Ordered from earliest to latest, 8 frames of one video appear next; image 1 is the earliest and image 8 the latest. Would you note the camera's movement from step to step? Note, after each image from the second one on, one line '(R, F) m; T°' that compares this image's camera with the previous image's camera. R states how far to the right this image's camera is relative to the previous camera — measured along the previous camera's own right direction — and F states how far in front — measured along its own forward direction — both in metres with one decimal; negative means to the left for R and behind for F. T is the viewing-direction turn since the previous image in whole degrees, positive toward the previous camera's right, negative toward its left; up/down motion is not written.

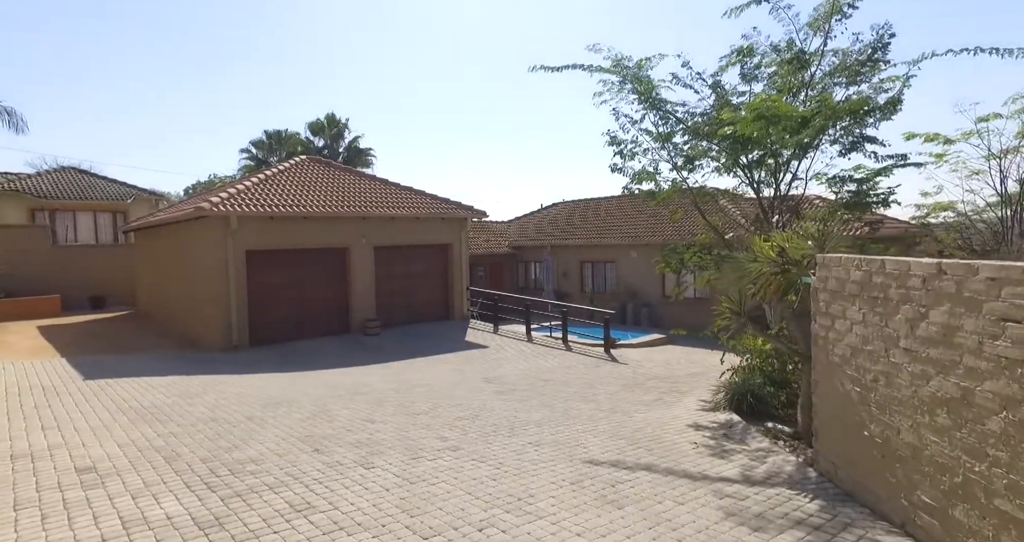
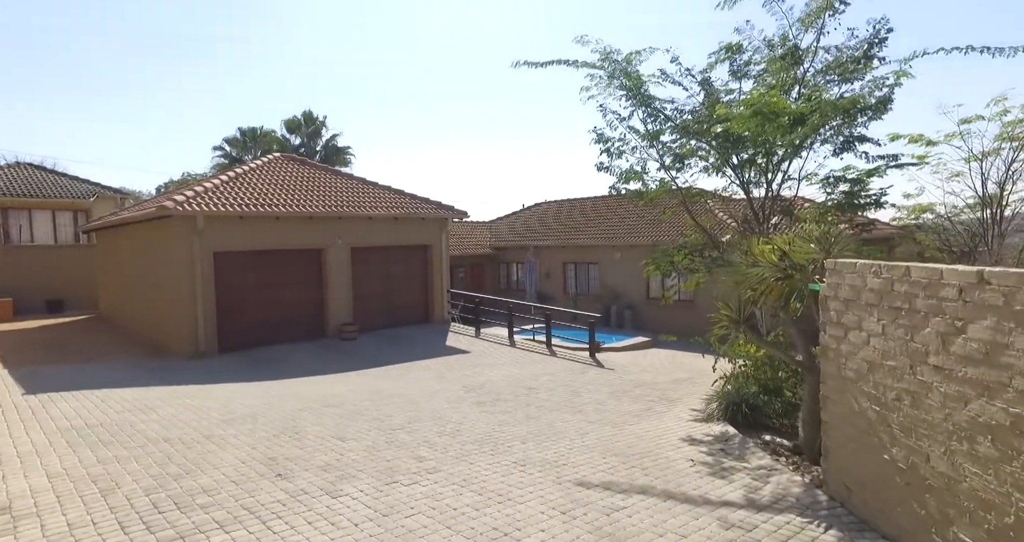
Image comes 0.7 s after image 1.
(0.0, +0.5) m; +2°
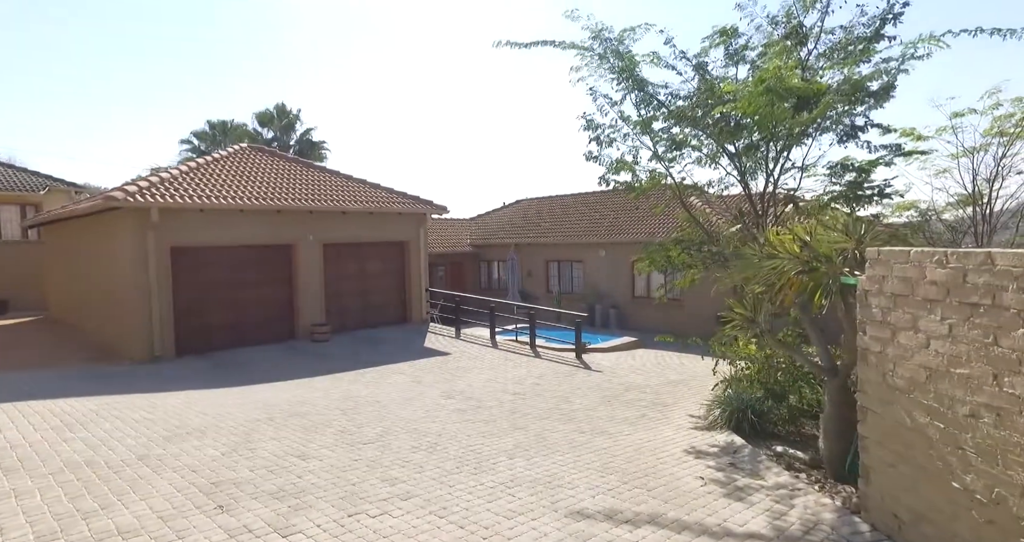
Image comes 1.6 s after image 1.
(0.0, +0.8) m; +2°
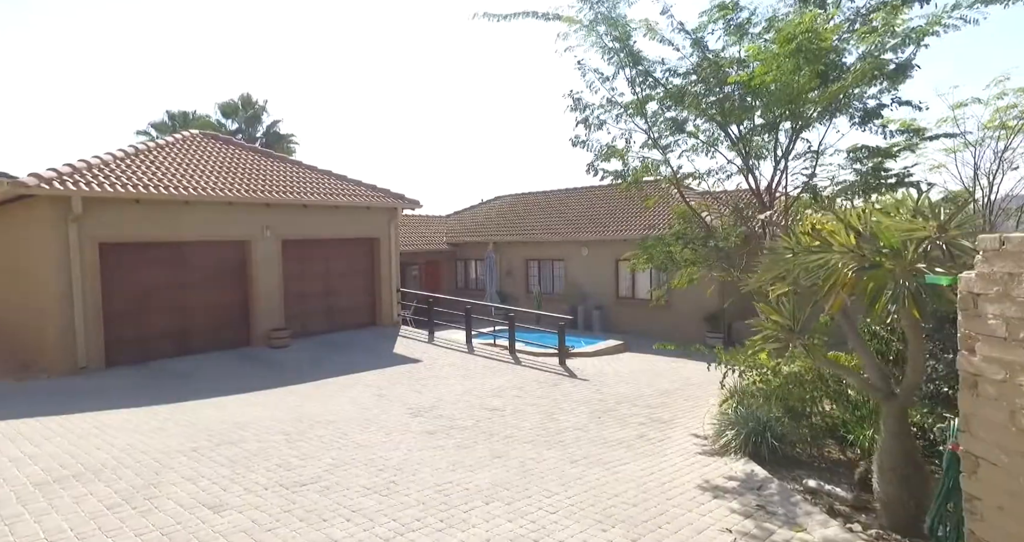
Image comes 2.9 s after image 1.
(0.0, +1.3) m; +2°
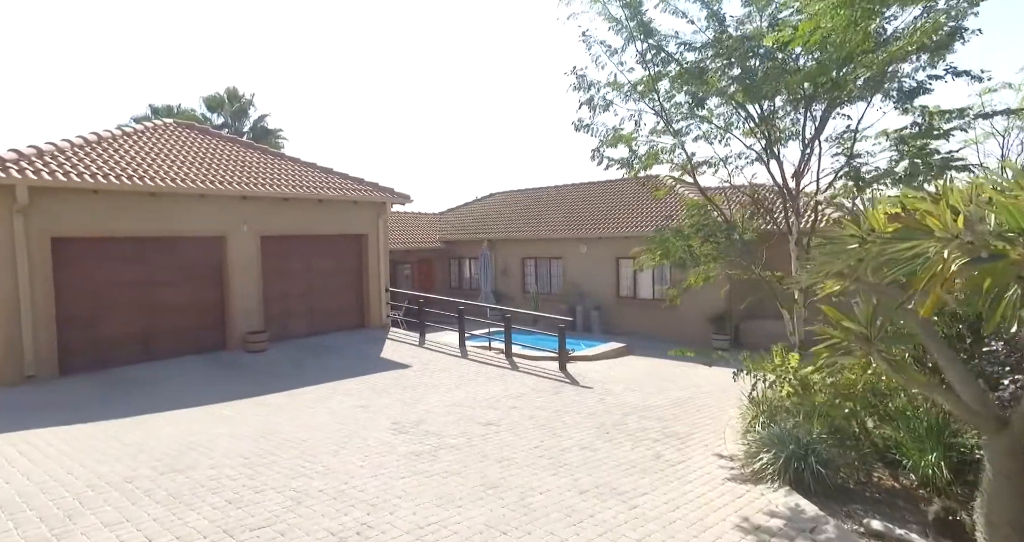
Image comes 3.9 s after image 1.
(0.0, +1.0) m; 0°
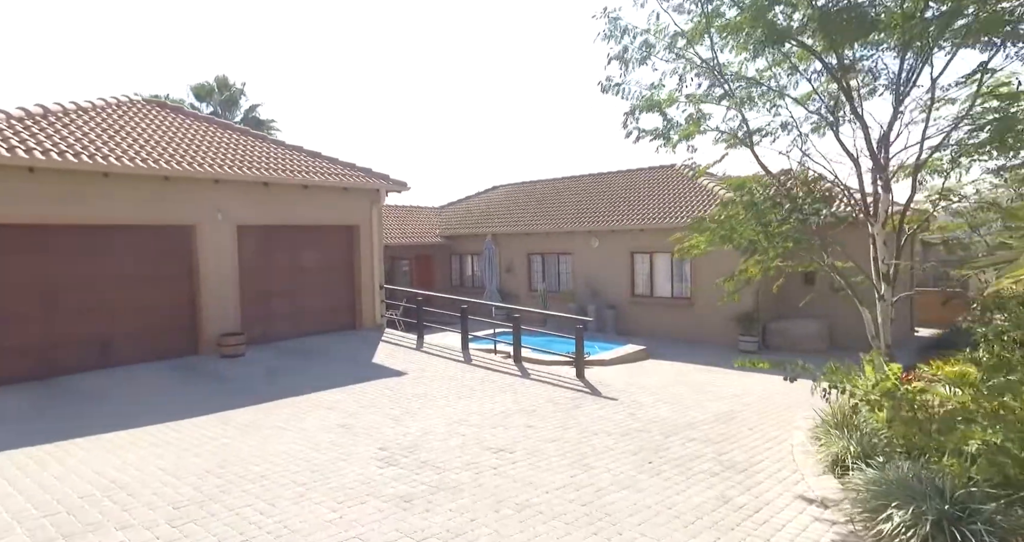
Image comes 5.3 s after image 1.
(-0.2, +1.6) m; 0°
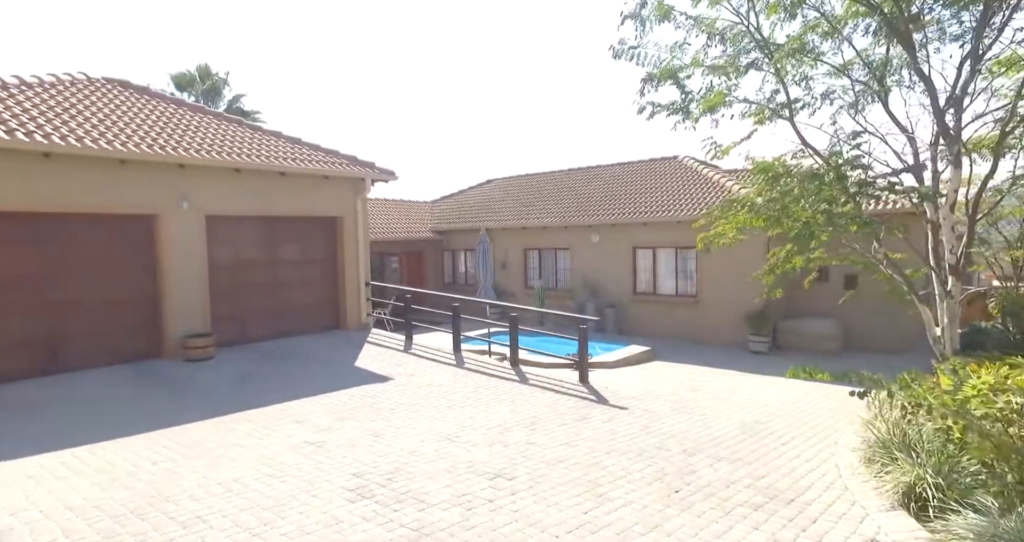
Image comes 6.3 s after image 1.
(0.0, +1.1) m; +1°
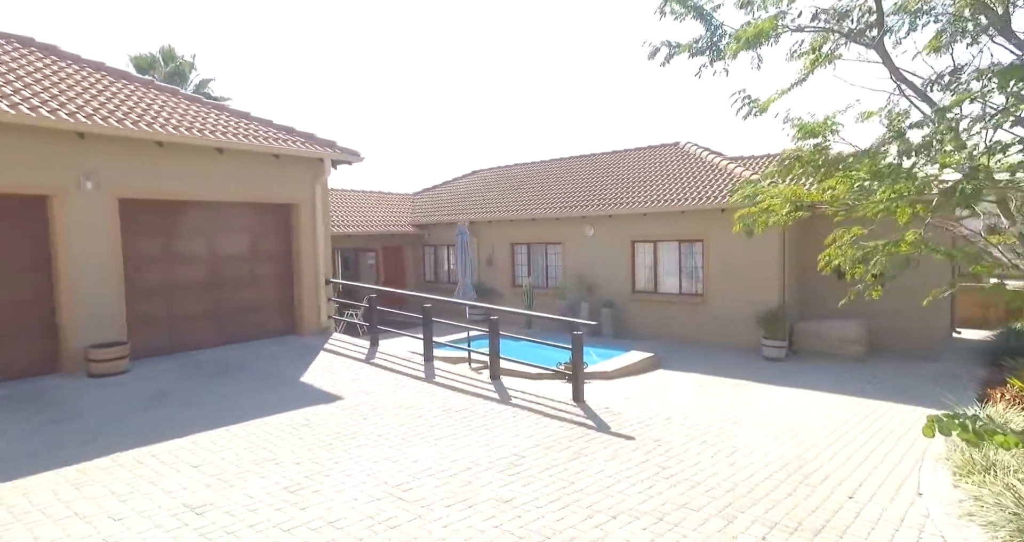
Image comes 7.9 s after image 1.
(+0.2, +1.9) m; +1°
